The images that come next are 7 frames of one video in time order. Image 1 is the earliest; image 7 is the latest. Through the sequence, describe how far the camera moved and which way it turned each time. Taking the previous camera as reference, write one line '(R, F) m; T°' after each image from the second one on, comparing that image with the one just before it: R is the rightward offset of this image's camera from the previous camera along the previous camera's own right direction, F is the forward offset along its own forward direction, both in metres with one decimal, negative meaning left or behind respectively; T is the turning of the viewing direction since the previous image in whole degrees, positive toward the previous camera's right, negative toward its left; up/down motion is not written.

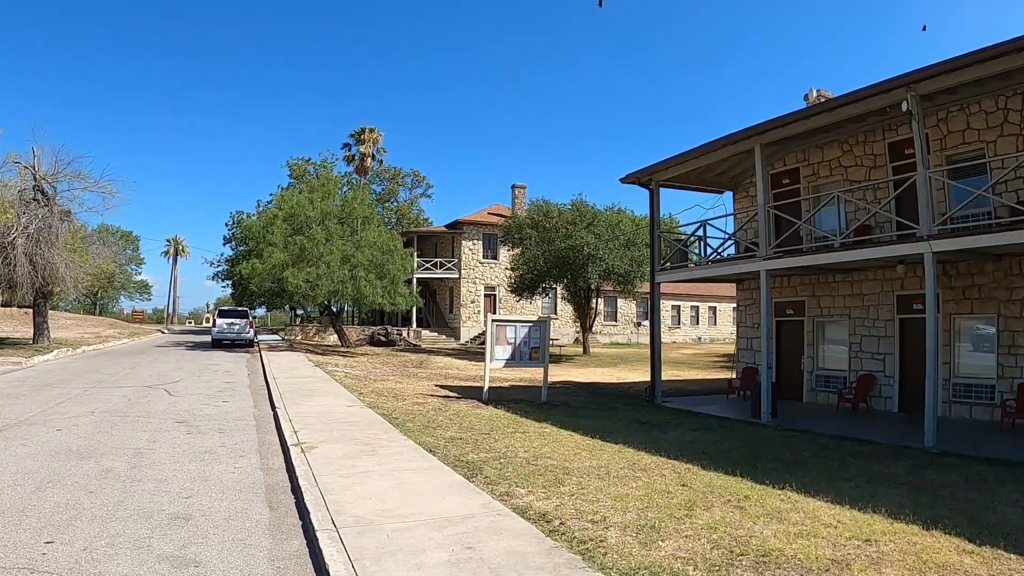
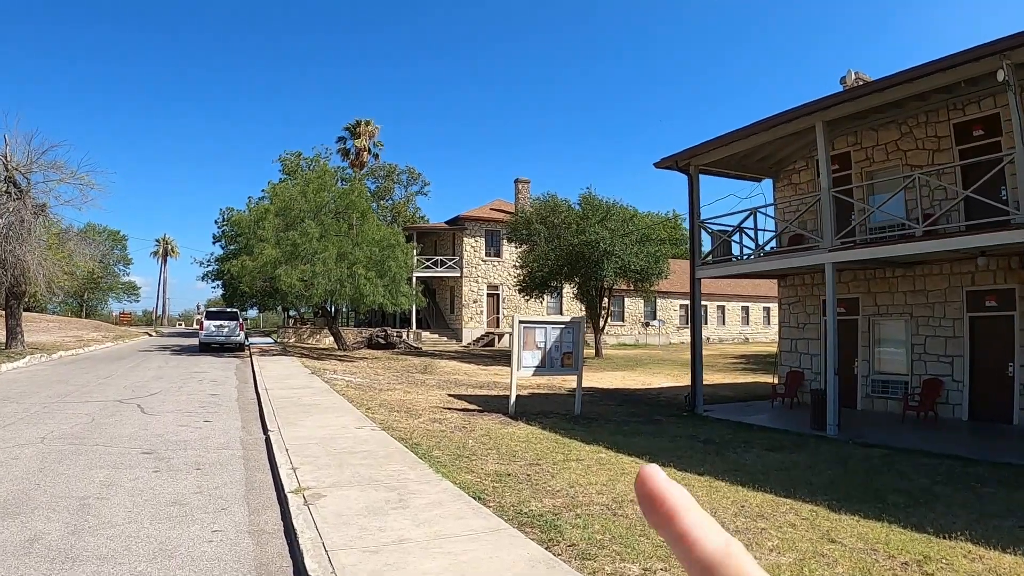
(-0.5, +1.5) m; +1°
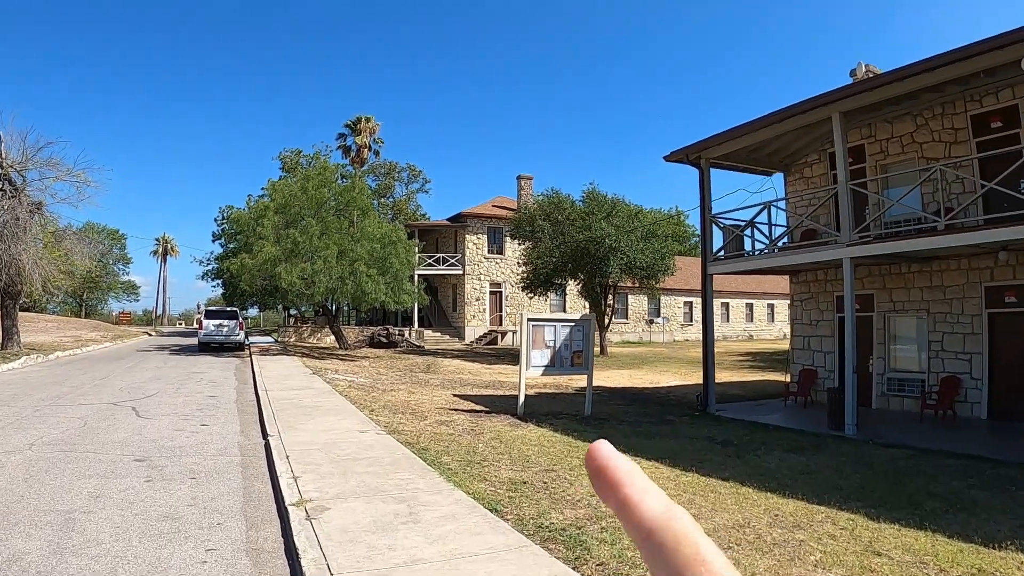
(-0.1, +0.3) m; 0°
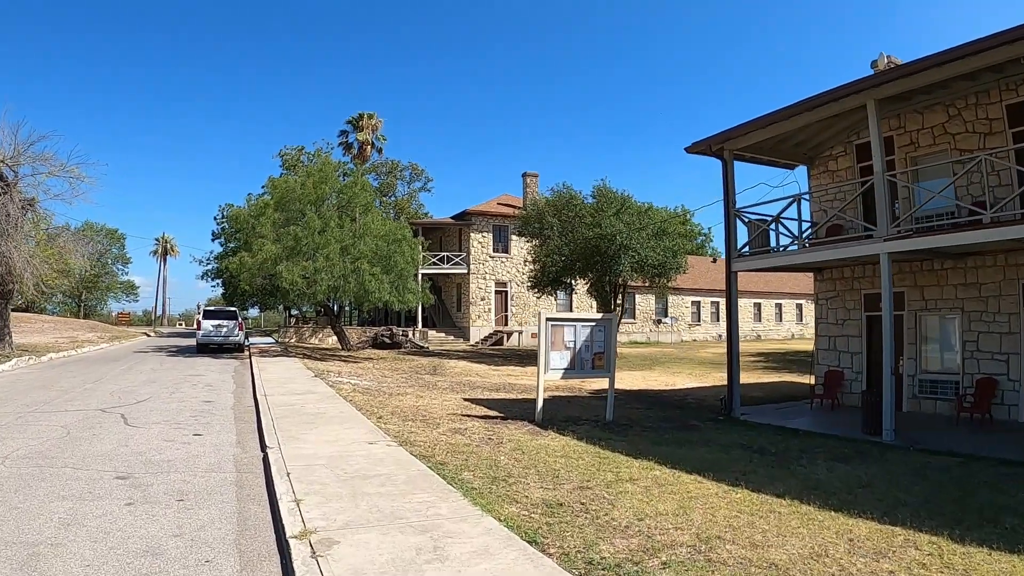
(-0.2, +0.6) m; 0°
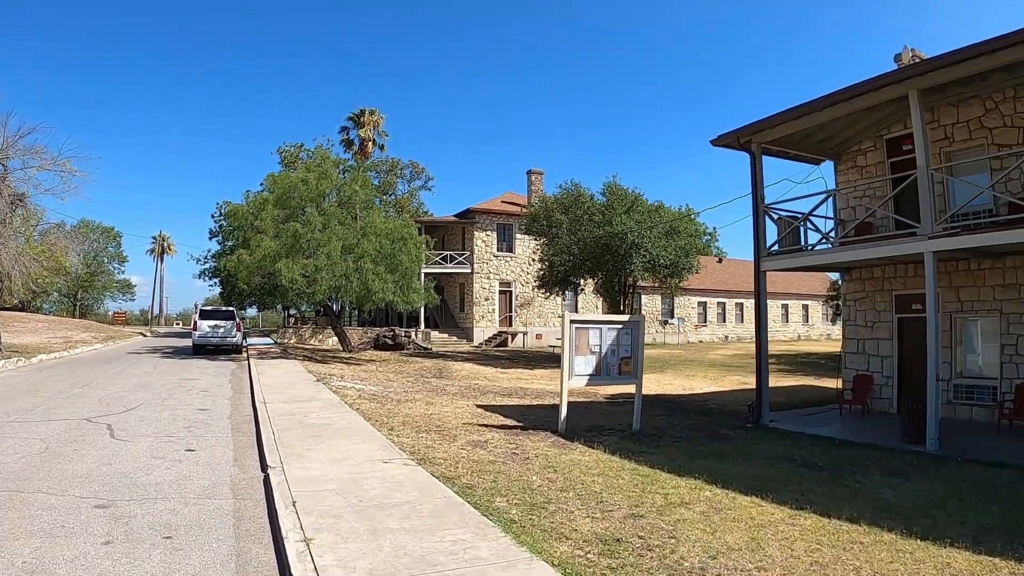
(-0.3, +0.6) m; 0°
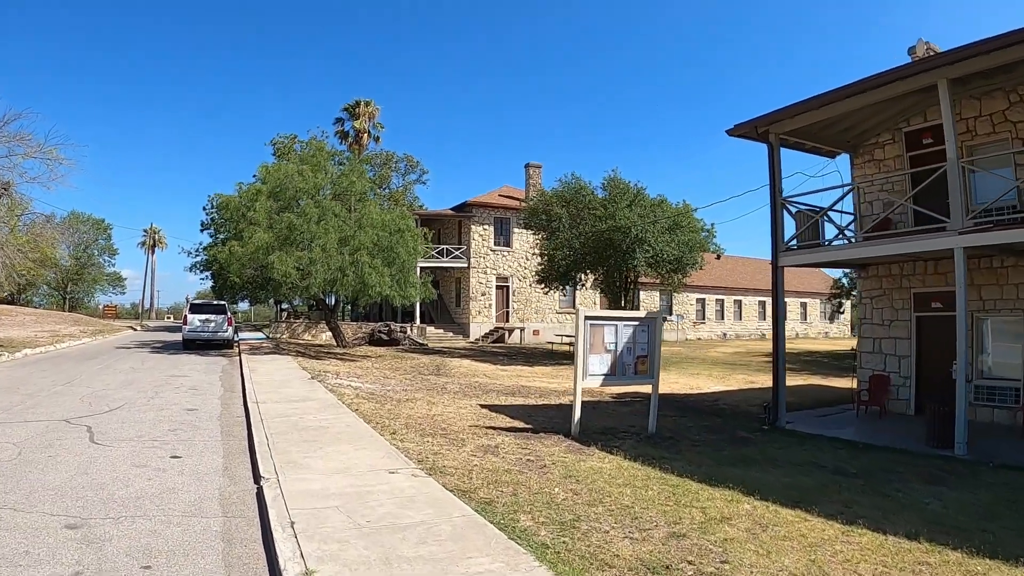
(-0.2, +0.5) m; +1°
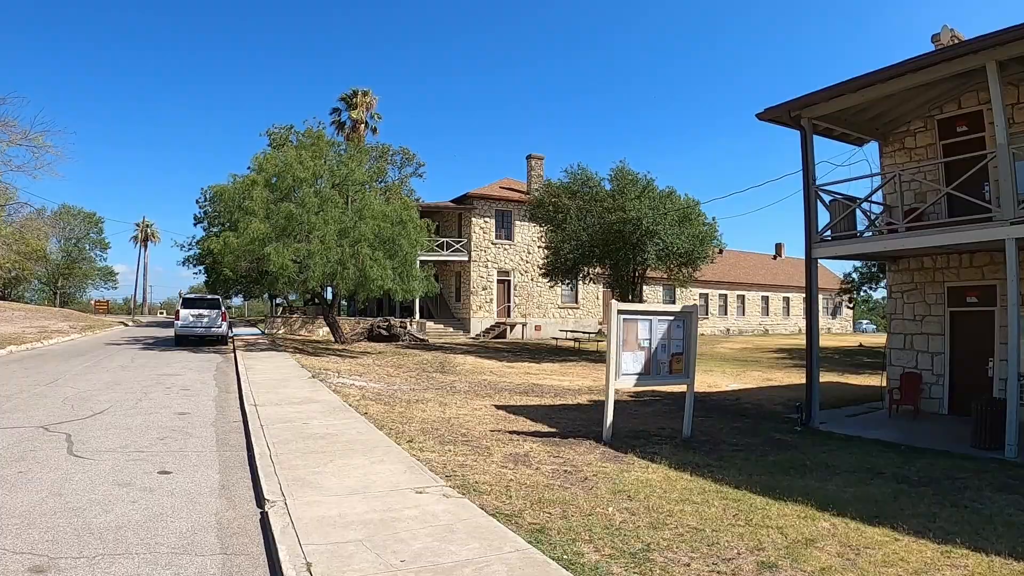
(-0.3, +0.7) m; +1°
